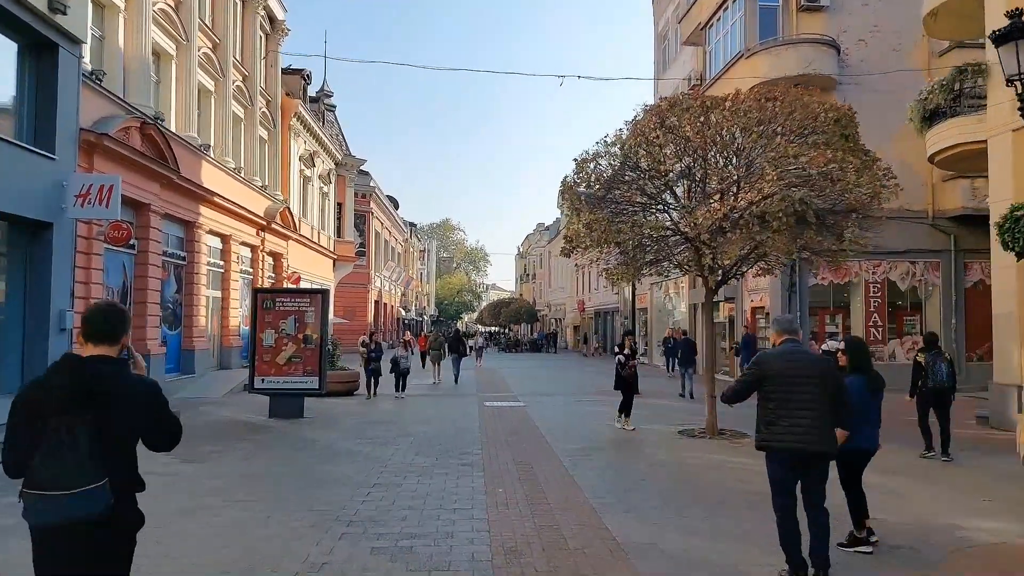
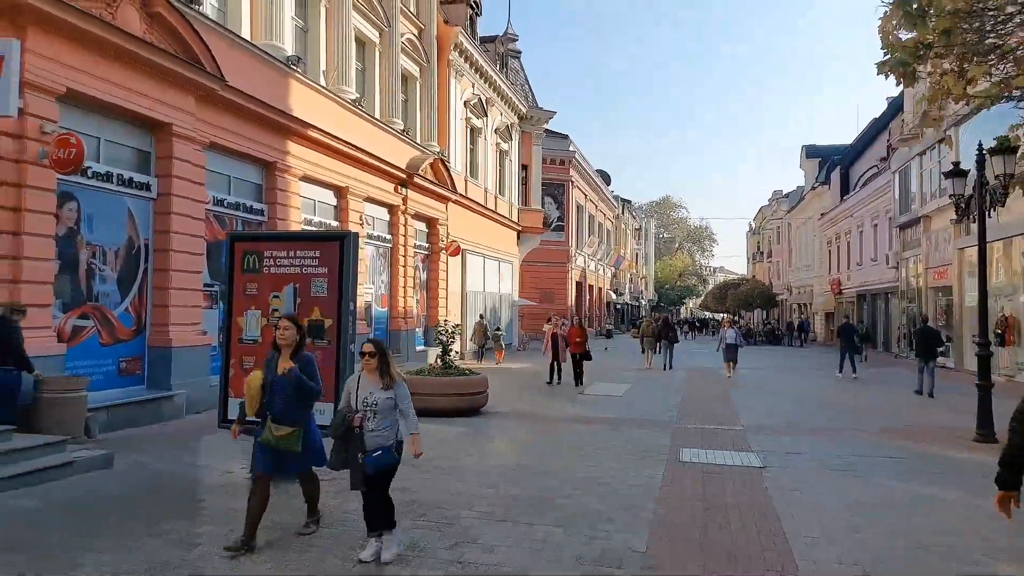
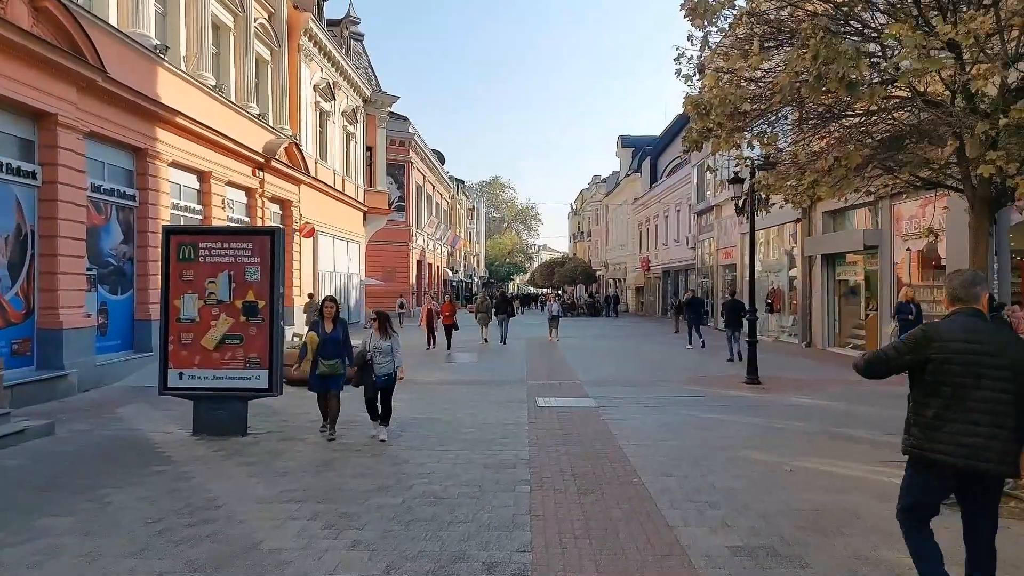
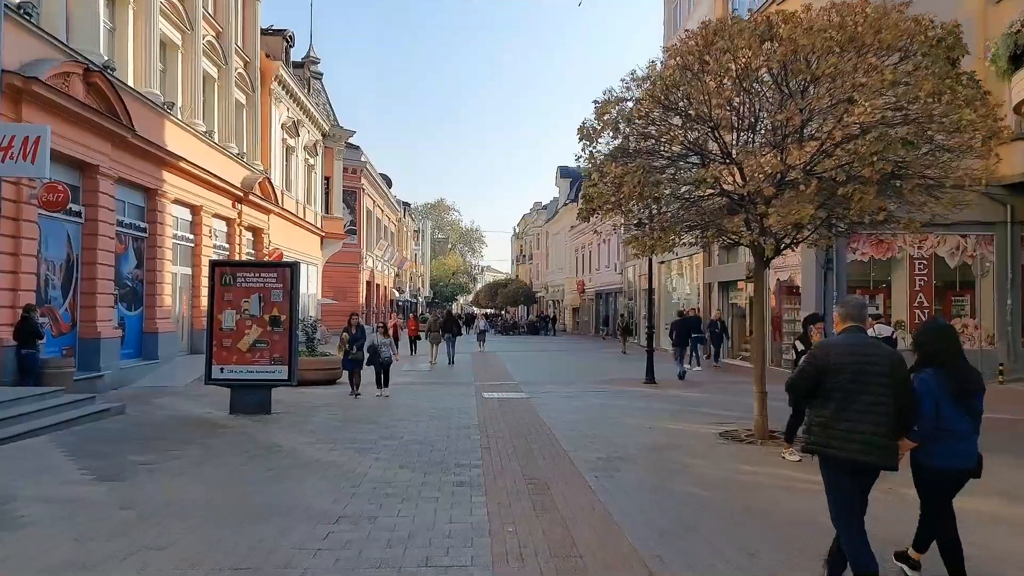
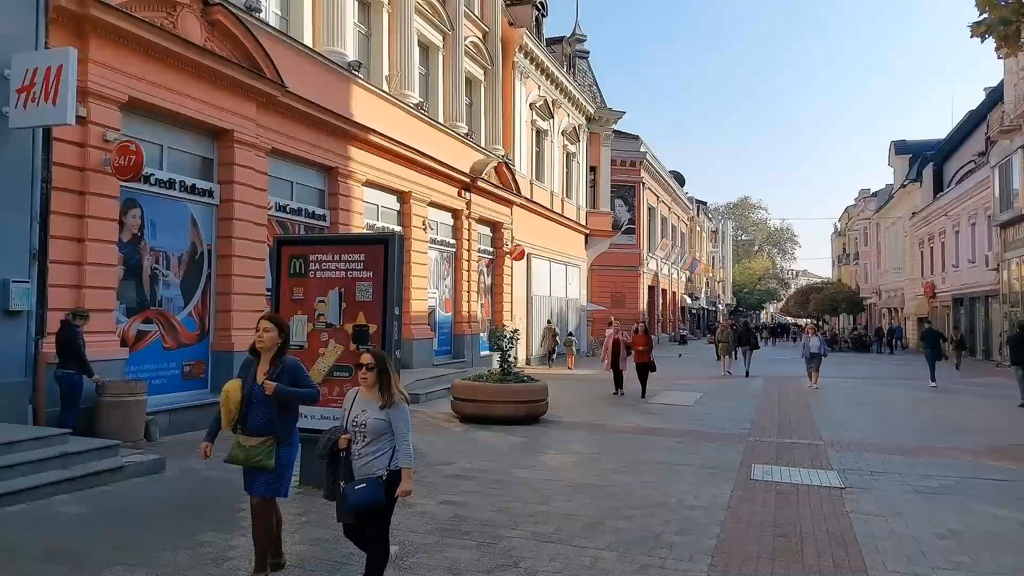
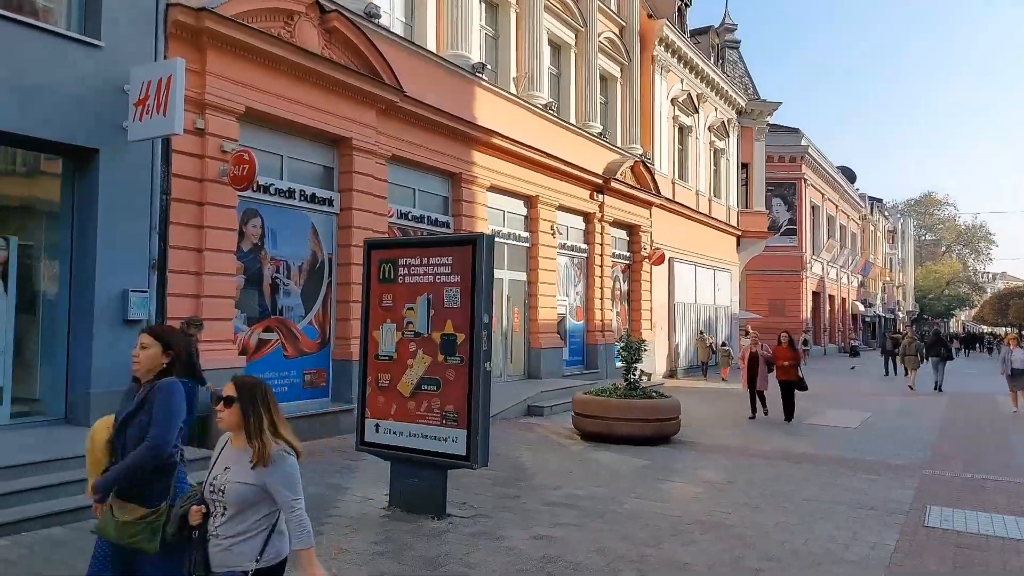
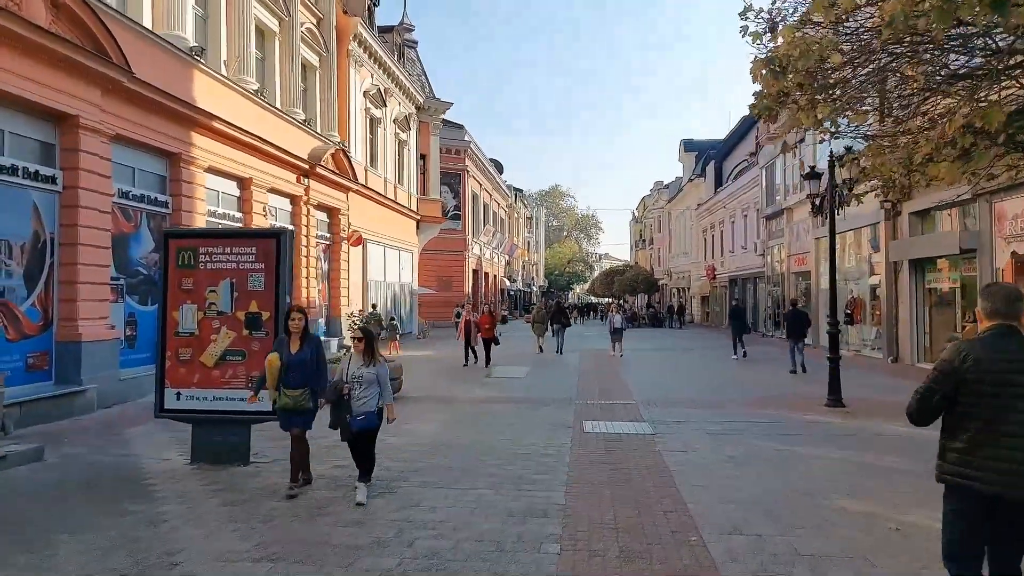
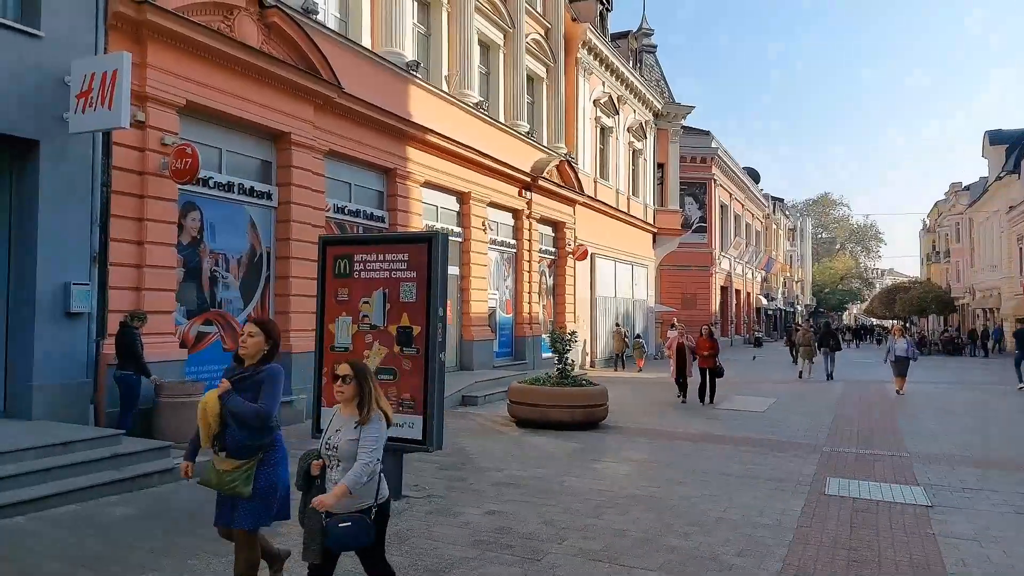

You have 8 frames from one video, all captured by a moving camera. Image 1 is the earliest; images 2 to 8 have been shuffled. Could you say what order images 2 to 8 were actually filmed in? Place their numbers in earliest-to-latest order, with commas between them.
4, 3, 7, 2, 5, 8, 6
